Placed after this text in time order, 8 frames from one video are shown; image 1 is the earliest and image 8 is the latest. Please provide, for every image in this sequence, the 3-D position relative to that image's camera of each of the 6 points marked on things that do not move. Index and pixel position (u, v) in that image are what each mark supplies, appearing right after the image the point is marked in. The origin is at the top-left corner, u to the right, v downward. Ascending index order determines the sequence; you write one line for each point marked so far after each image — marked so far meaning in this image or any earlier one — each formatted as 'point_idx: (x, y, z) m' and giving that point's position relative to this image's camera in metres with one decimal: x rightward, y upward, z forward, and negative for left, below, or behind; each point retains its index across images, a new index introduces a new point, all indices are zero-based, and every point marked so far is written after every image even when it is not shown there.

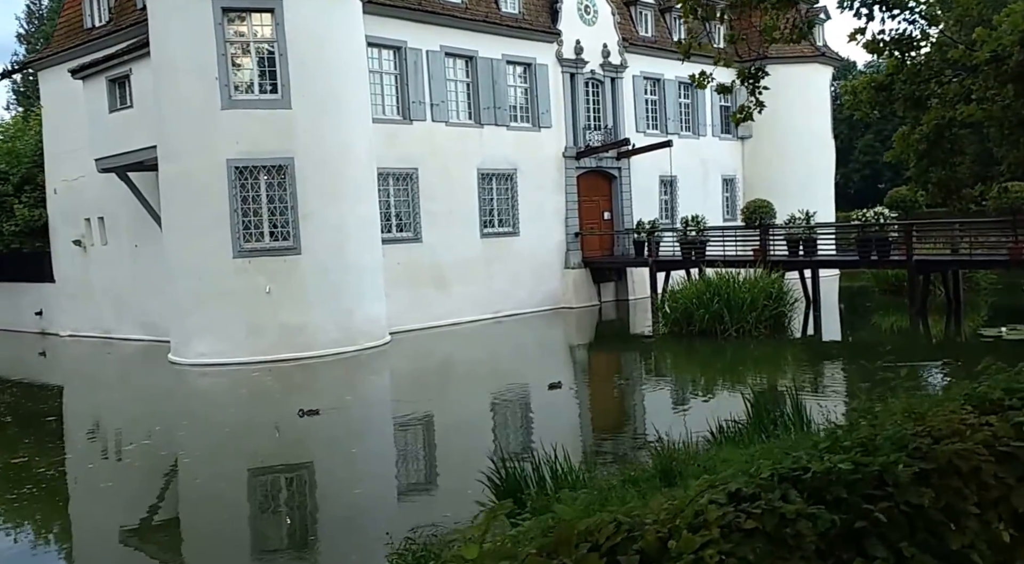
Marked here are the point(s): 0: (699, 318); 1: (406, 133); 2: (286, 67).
0: (+3.0, -0.6, +14.8) m
1: (-2.0, +2.8, +16.4) m
2: (-3.6, +3.4, +13.5) m
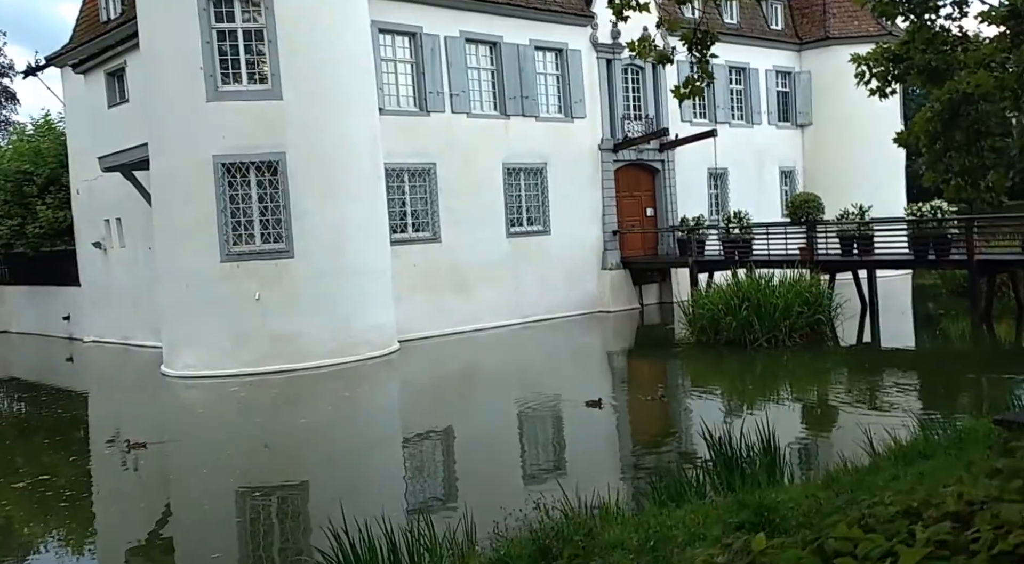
0: (+3.2, -0.7, +13.3) m
1: (-1.6, +2.8, +15.5) m
2: (-3.5, +3.3, +12.7) m
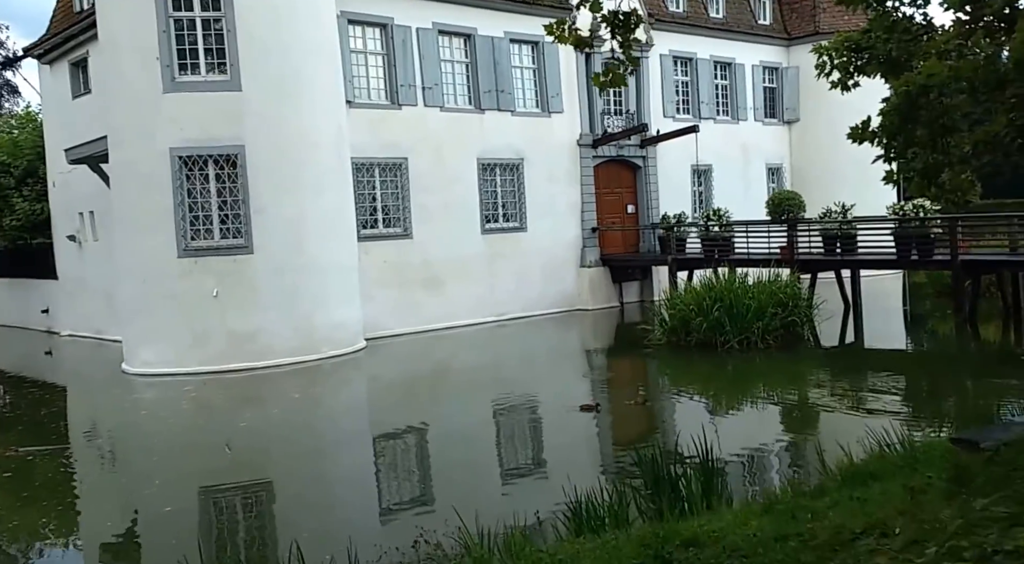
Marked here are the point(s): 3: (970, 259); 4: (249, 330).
0: (+2.7, -0.7, +13.0) m
1: (-2.1, +2.8, +15.1) m
2: (-3.9, +3.3, +12.3) m
3: (+6.7, +0.3, +12.7) m
4: (-3.7, -0.7, +12.4) m
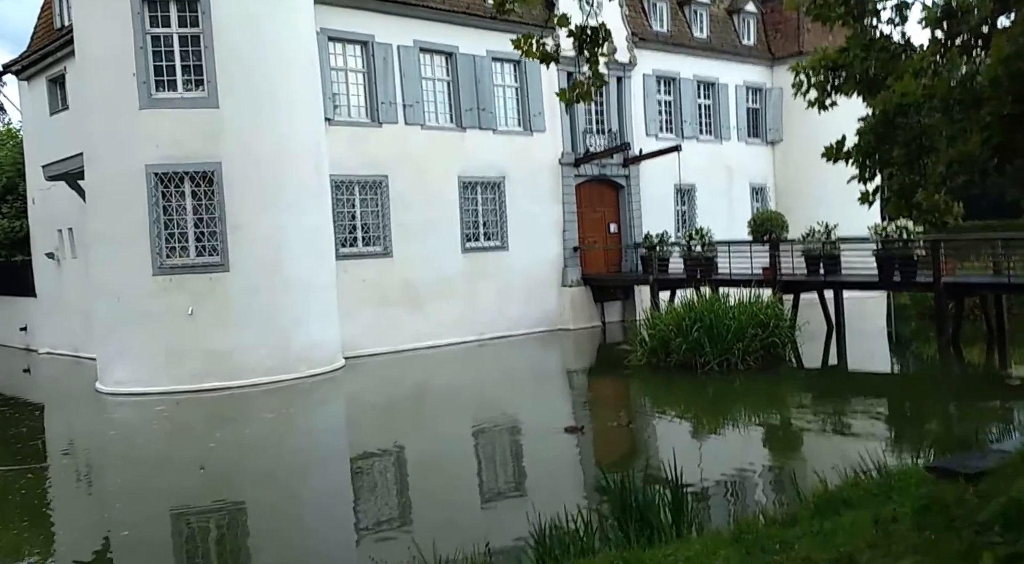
0: (+2.4, -1.0, +12.9) m
1: (-2.4, +2.5, +14.9) m
2: (-4.2, +3.1, +12.1) m
3: (+6.4, 0.0, +12.7) m
4: (-4.0, -0.9, +12.2) m
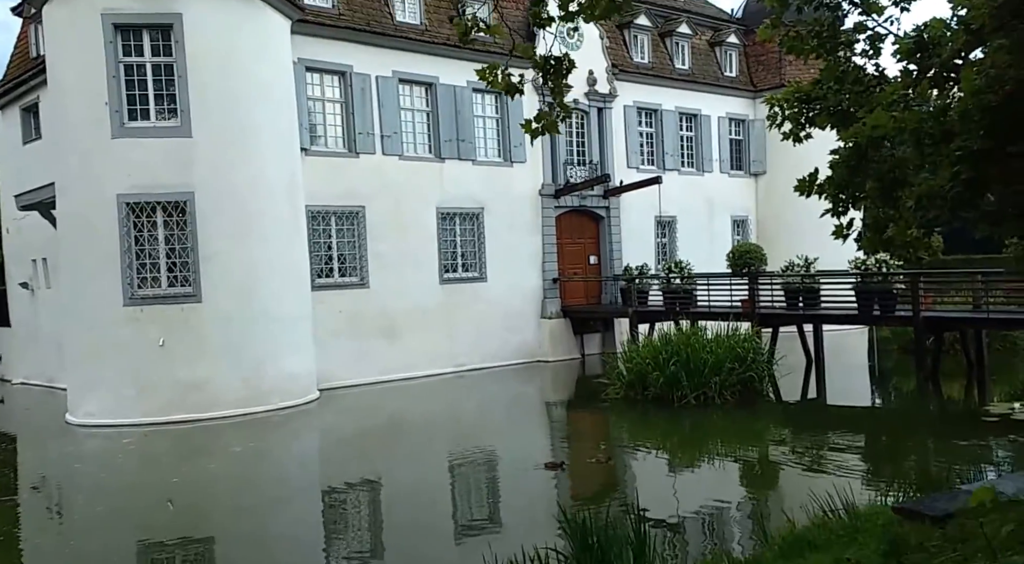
0: (+2.1, -1.4, +12.7) m
1: (-2.8, +2.0, +14.8) m
2: (-4.5, +2.7, +12.0) m
3: (+6.1, -0.5, +12.7) m
4: (-4.3, -1.4, +11.9) m
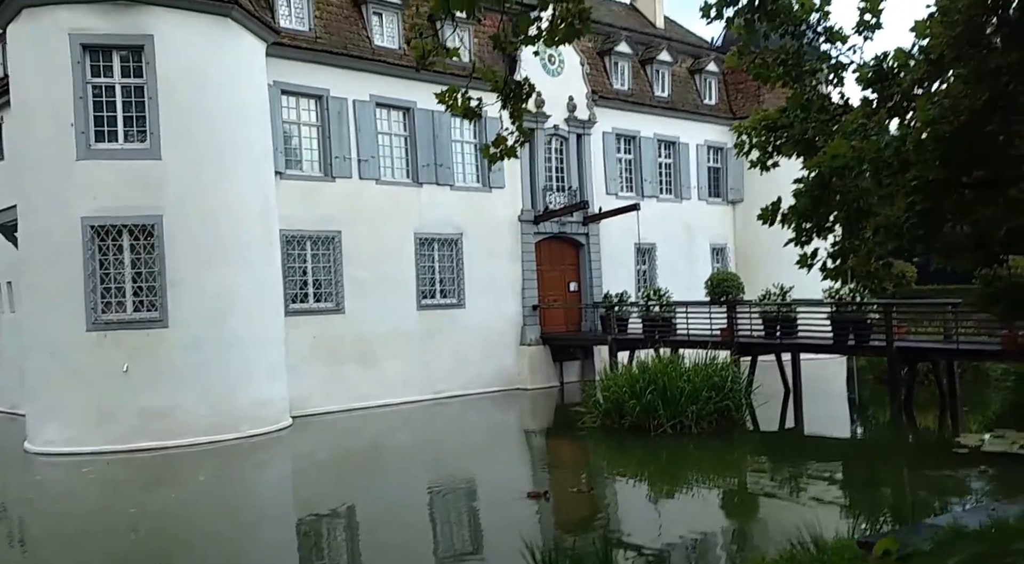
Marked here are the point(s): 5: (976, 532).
0: (+1.7, -1.8, +12.5) m
1: (-3.1, +1.5, +14.7) m
2: (-4.9, +2.3, +11.9) m
3: (+5.7, -0.9, +12.6) m
4: (-4.7, -1.7, +11.6) m
5: (+2.4, -1.3, +4.5) m
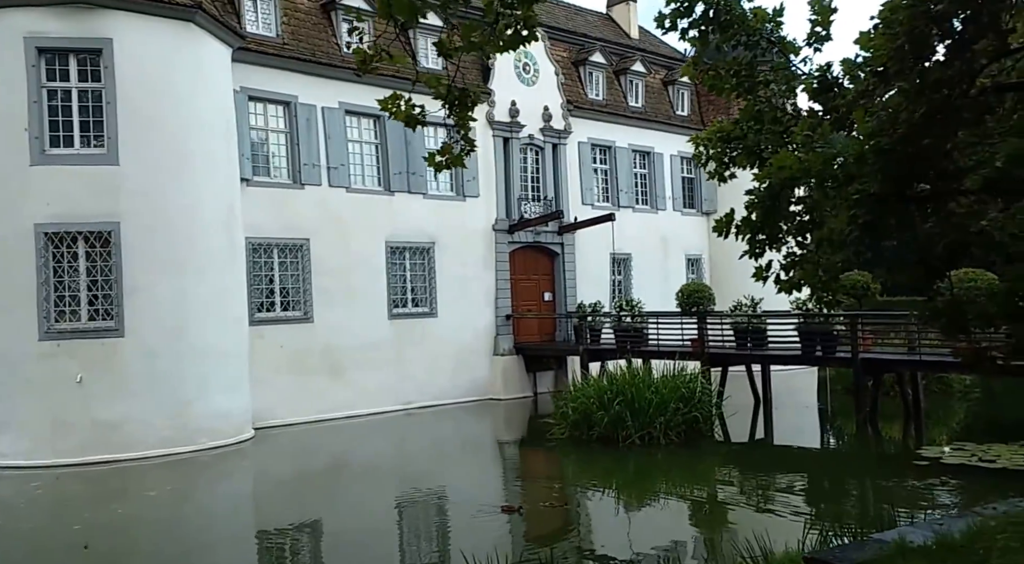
0: (+1.2, -2.0, +12.4) m
1: (-3.6, +1.4, +14.5) m
2: (-5.3, +2.2, +11.7) m
3: (+5.2, -1.1, +12.5) m
4: (-5.1, -1.8, +11.4) m
5: (+2.1, -1.3, +4.4) m
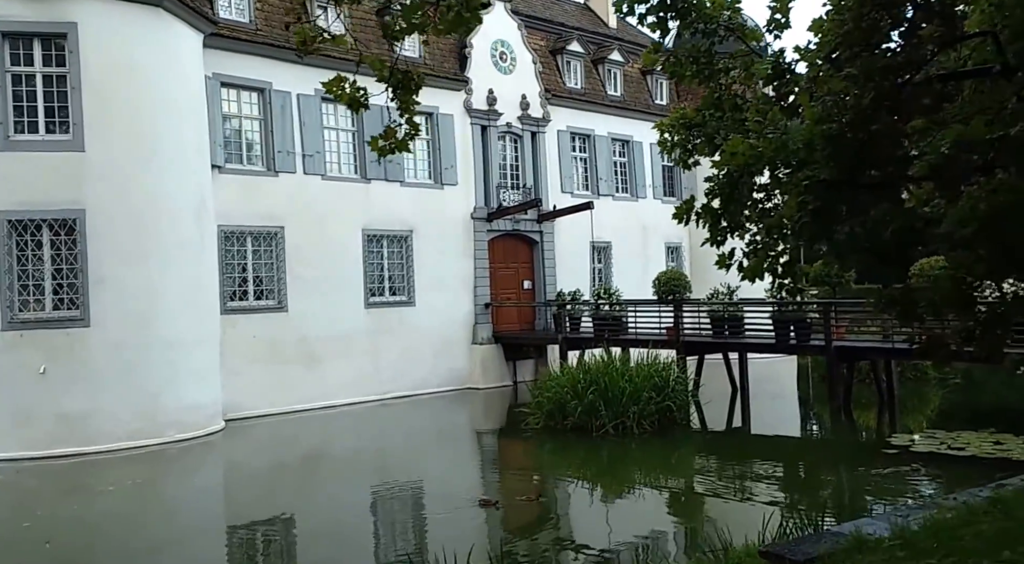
0: (+0.9, -1.8, +12.4) m
1: (-4.0, +1.6, +14.4) m
2: (-5.6, +2.4, +11.5) m
3: (+4.9, -0.9, +12.5) m
4: (-5.5, -1.7, +11.3) m
5: (+1.8, -1.3, +4.3) m
